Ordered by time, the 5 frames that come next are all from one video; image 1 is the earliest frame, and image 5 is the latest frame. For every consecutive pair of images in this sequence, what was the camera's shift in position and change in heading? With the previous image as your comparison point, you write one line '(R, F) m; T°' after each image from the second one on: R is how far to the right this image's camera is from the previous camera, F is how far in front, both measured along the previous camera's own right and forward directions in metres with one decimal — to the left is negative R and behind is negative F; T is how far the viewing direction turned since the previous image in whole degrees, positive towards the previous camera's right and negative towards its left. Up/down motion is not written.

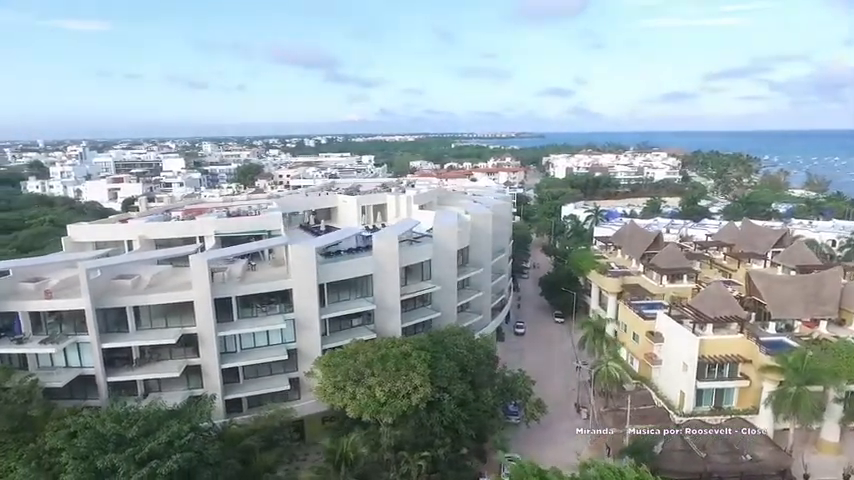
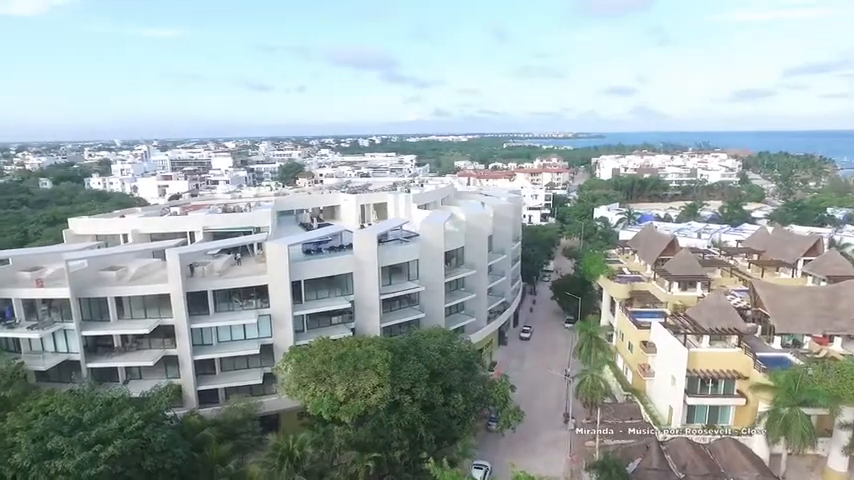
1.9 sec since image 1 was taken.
(+4.8, +0.7) m; -6°
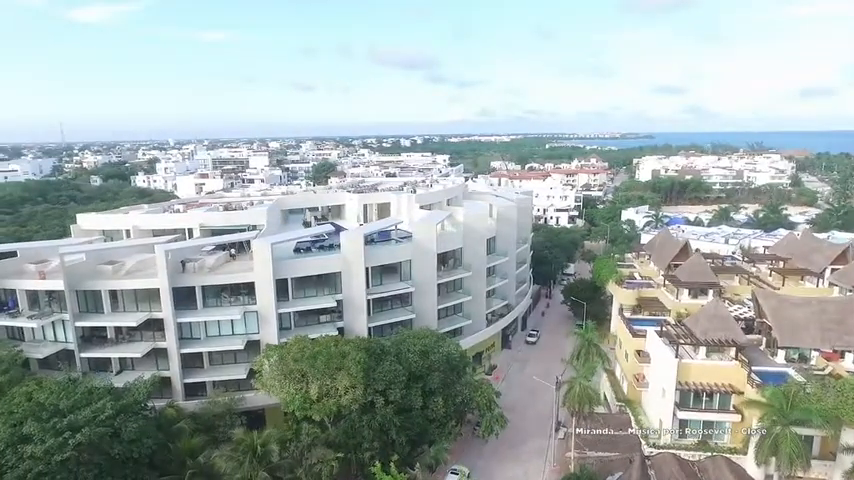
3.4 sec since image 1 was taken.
(+3.5, +0.5) m; -5°
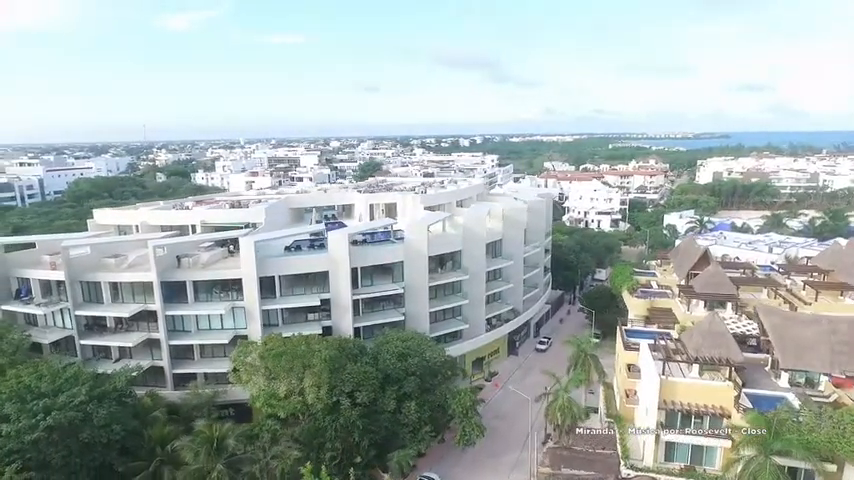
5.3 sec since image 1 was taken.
(+4.8, +0.8) m; -7°
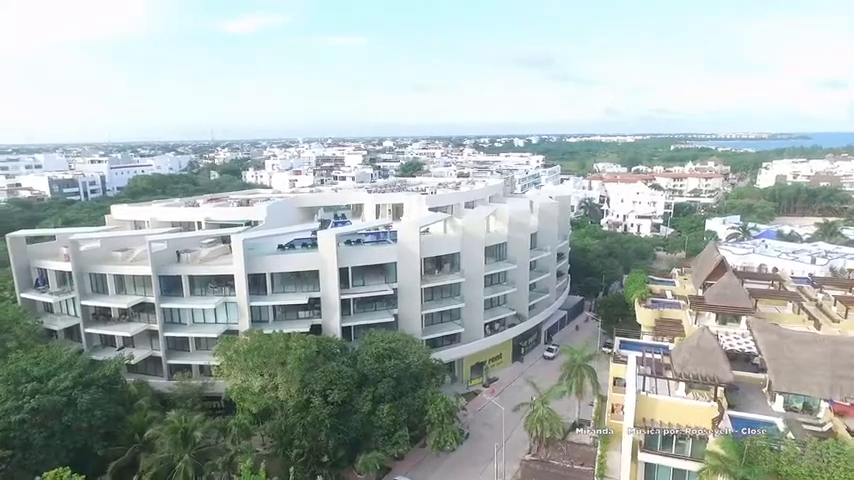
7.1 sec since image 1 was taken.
(+4.3, +0.6) m; -6°
